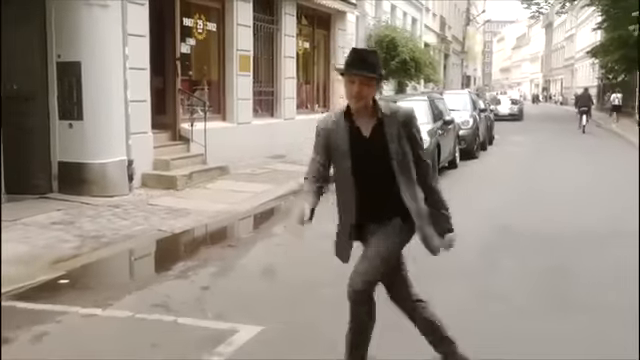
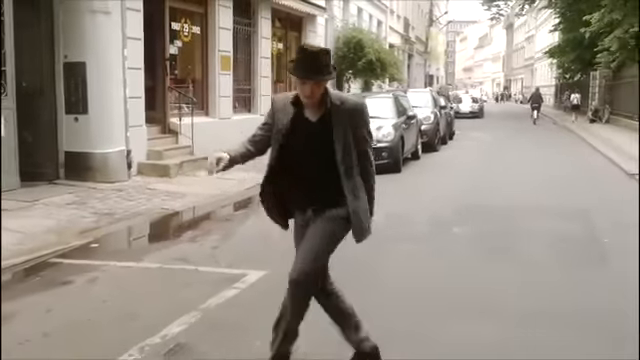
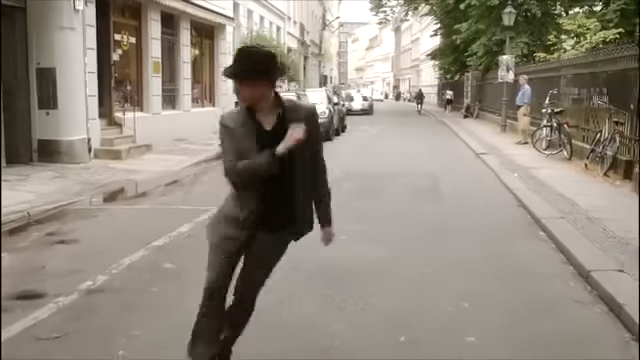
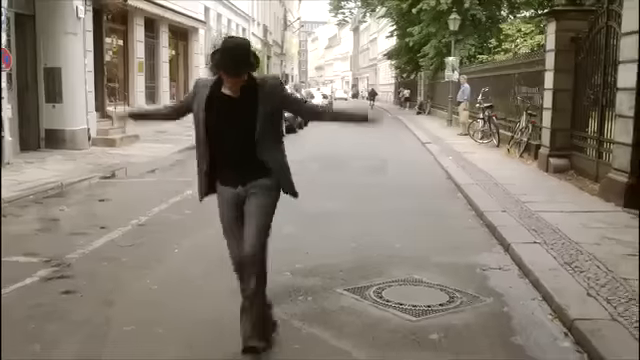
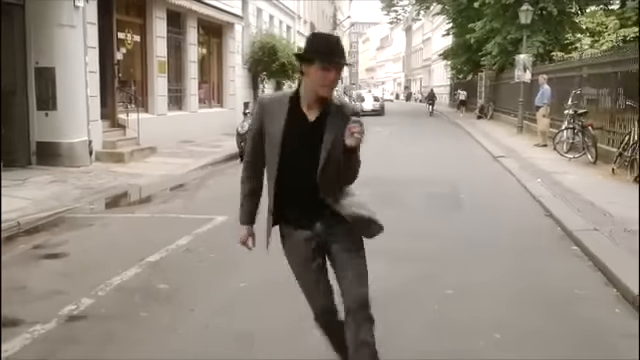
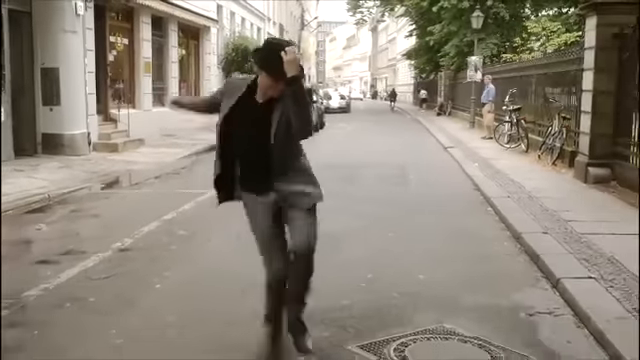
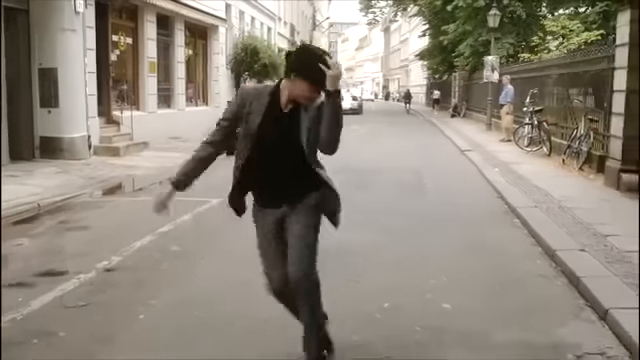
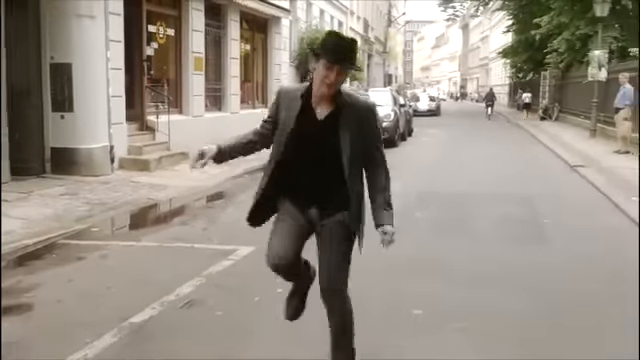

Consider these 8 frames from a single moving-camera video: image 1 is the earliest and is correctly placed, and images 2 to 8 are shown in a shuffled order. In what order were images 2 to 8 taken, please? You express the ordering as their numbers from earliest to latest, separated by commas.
2, 8, 5, 3, 7, 6, 4
